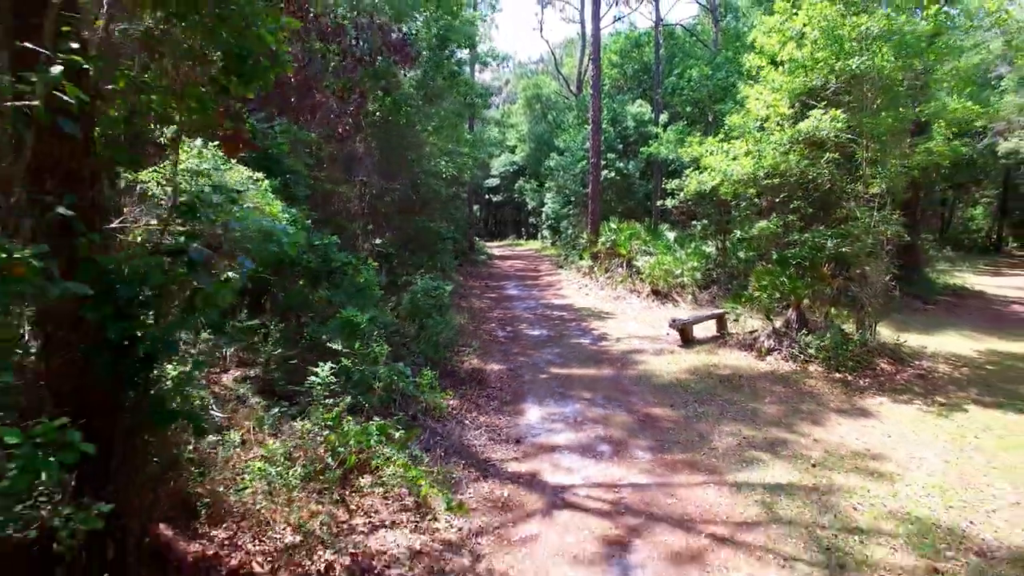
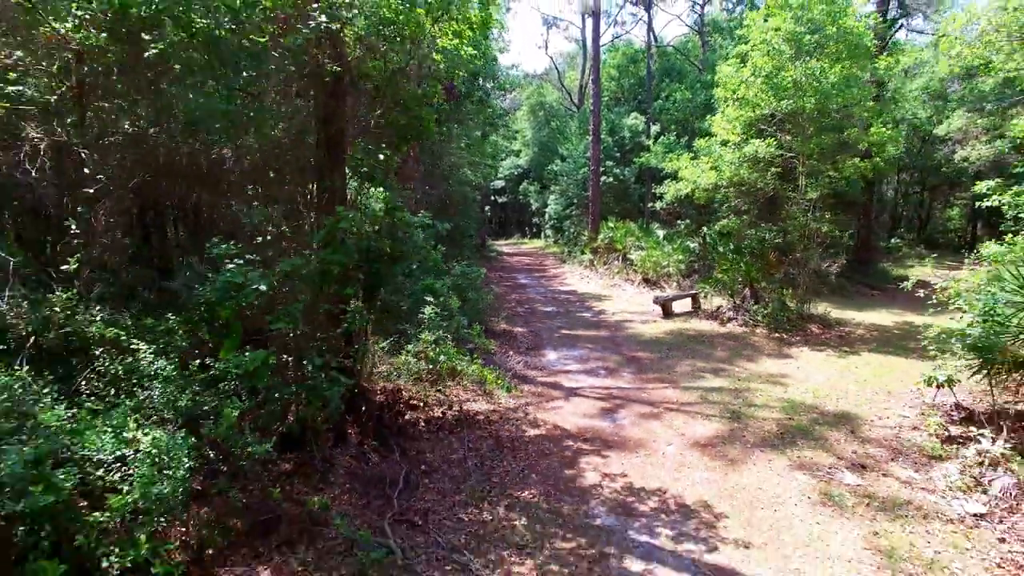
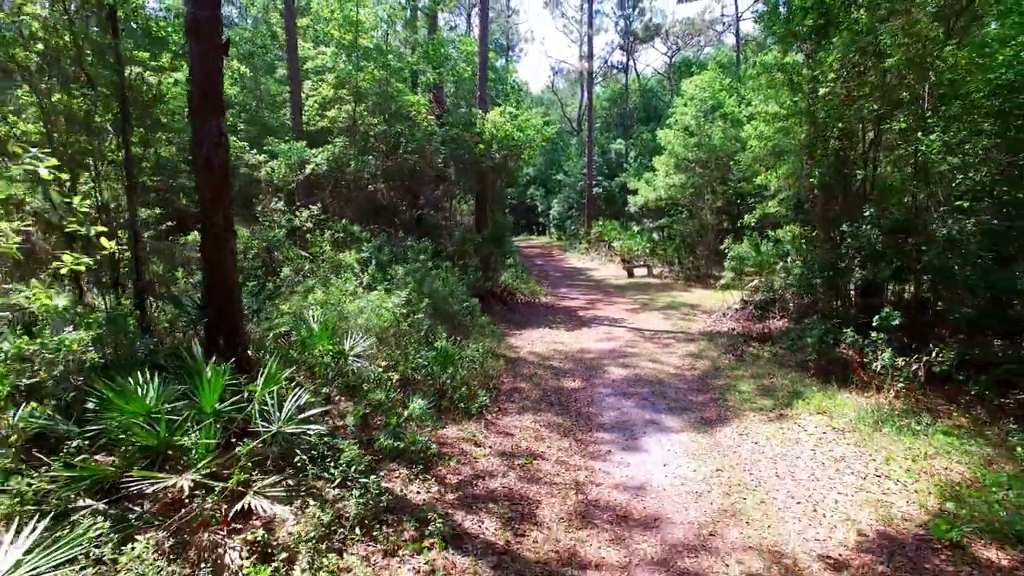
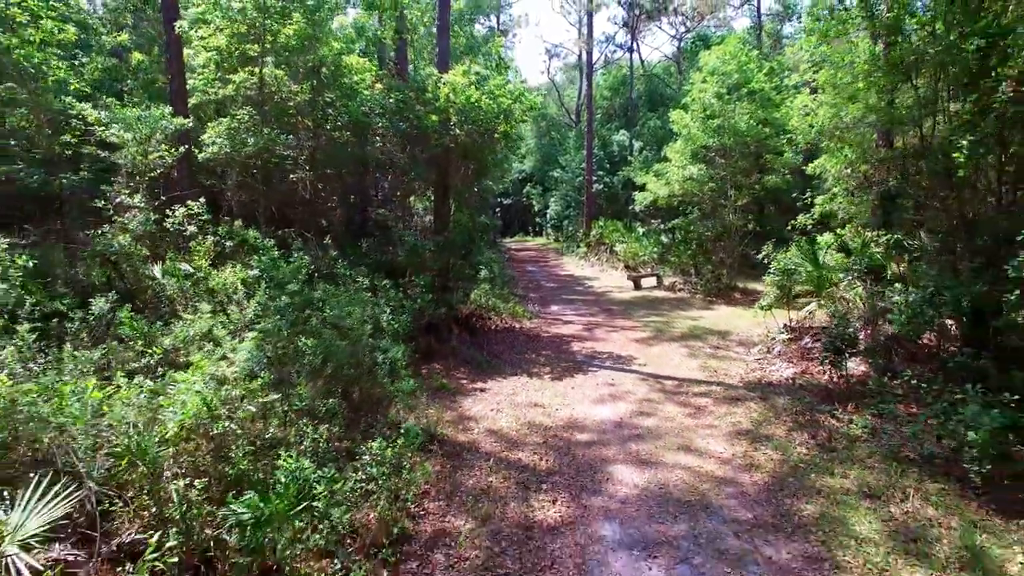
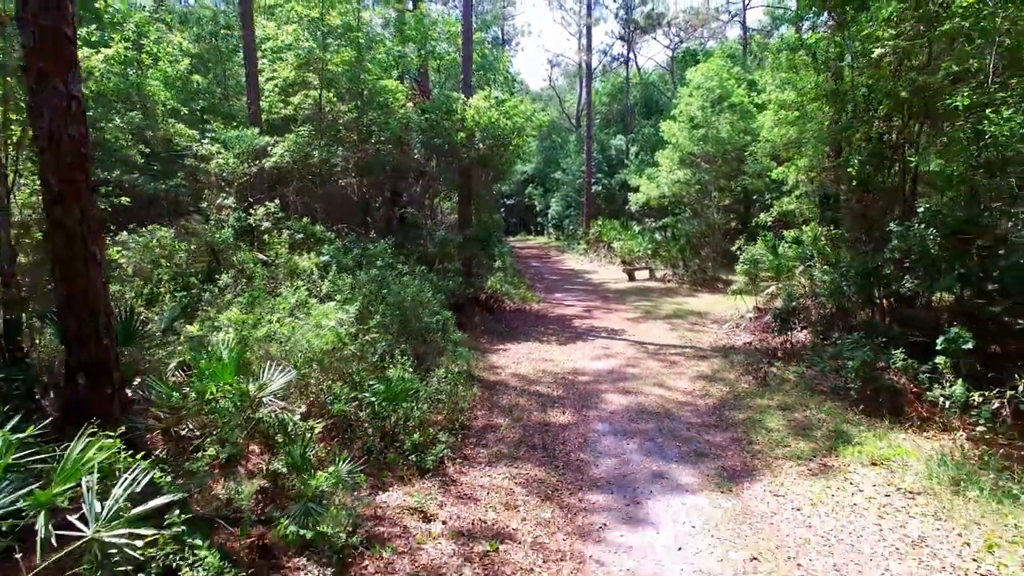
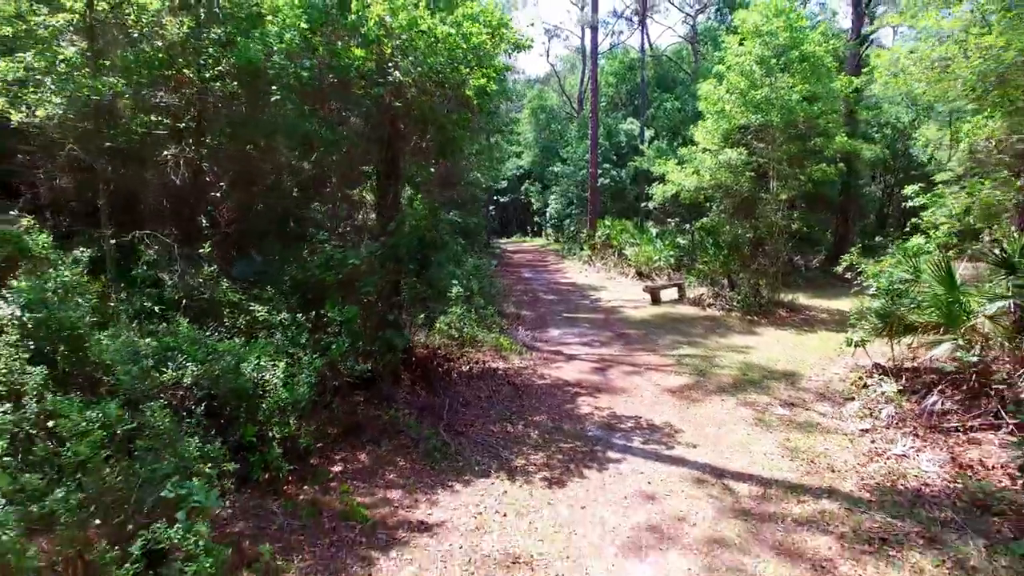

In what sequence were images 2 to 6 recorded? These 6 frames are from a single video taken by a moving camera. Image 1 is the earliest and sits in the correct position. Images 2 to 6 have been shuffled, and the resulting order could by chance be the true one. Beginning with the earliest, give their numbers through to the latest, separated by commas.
2, 6, 4, 5, 3
